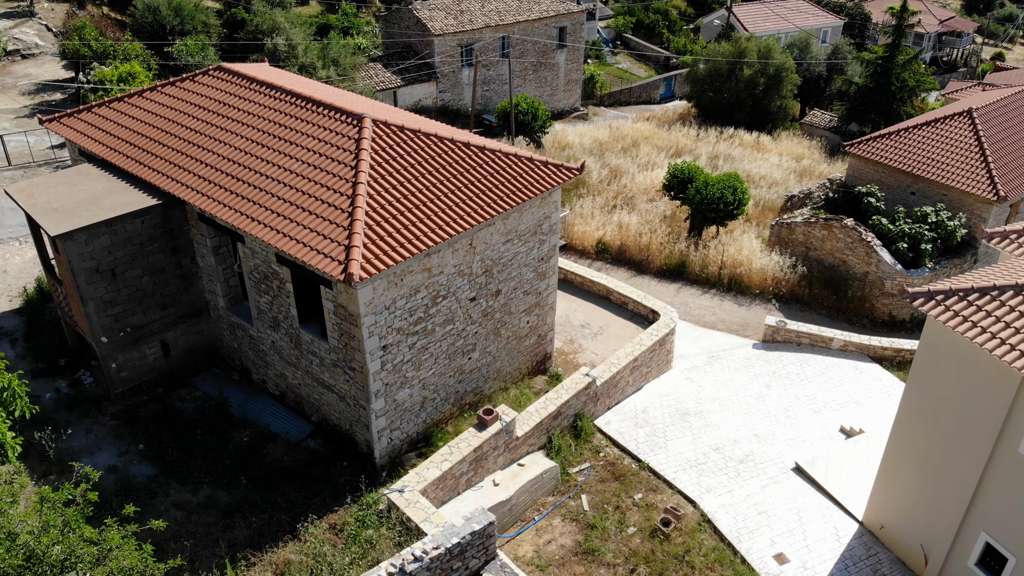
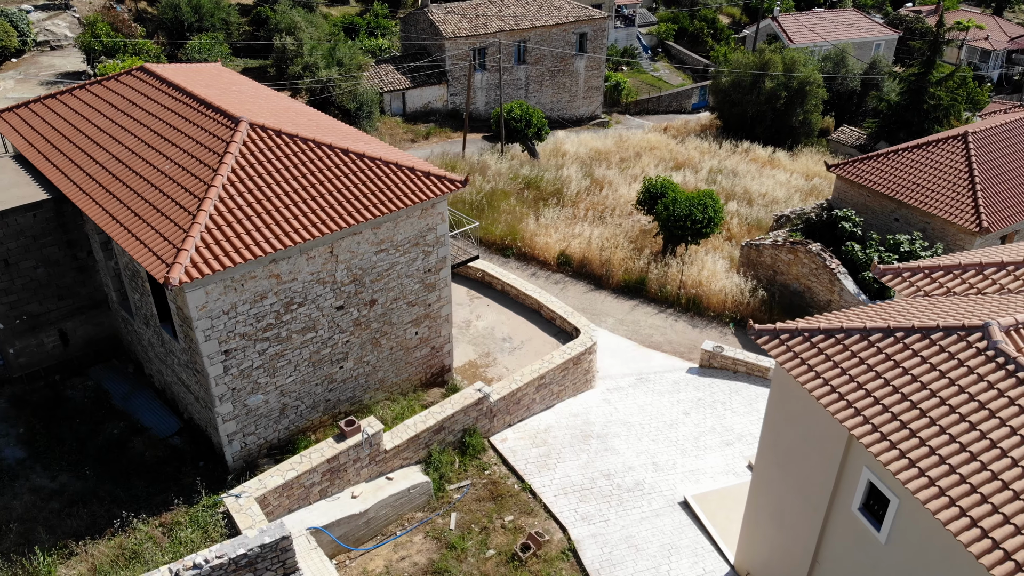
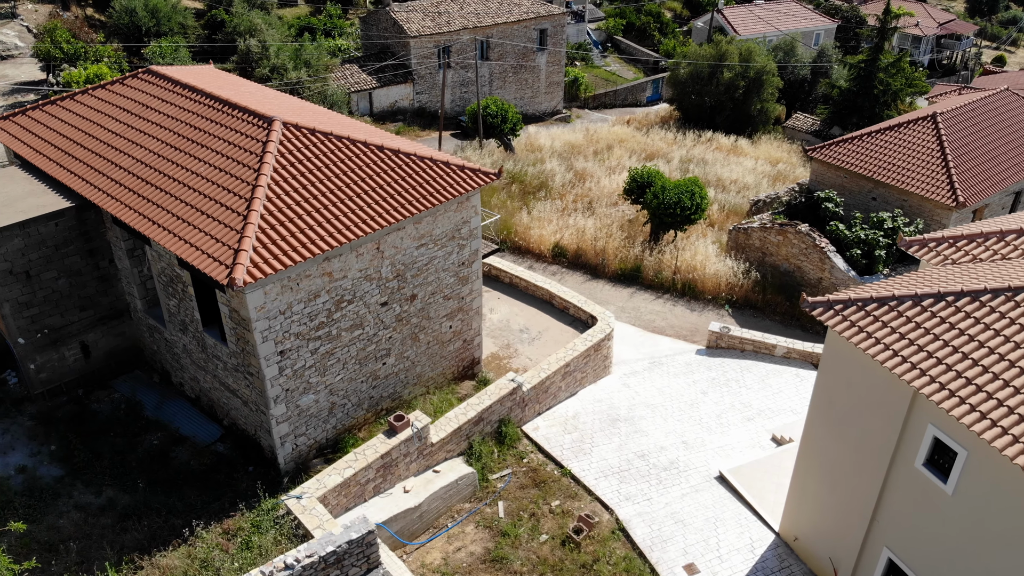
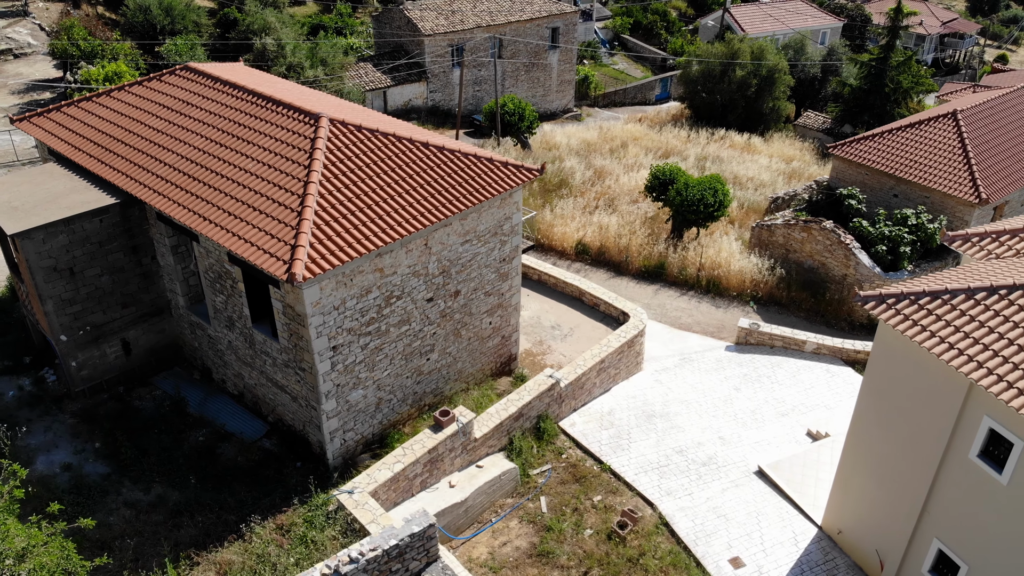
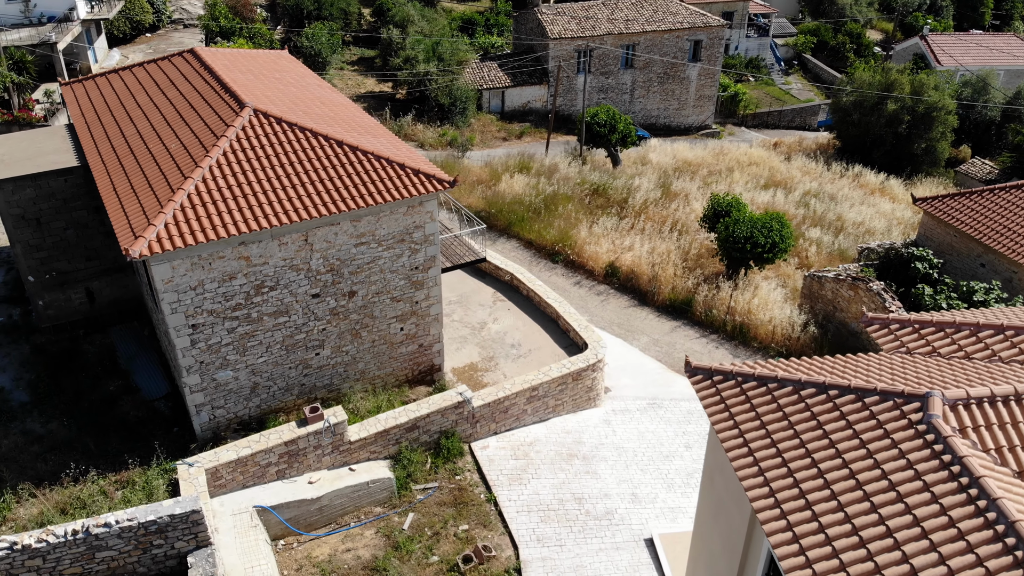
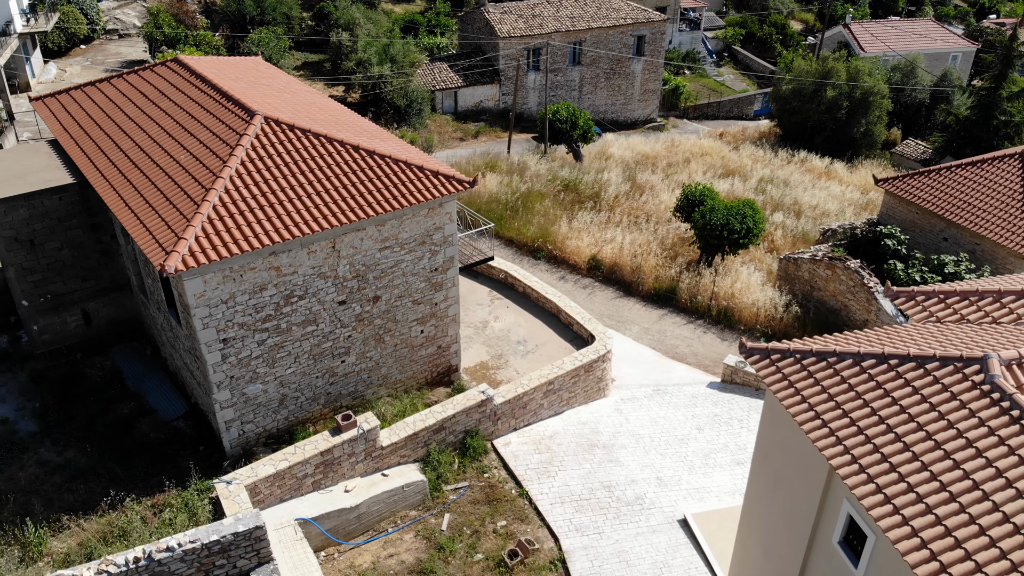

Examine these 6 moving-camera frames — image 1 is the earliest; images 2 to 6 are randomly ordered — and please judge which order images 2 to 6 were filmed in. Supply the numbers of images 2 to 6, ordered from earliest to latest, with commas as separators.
4, 3, 2, 6, 5
